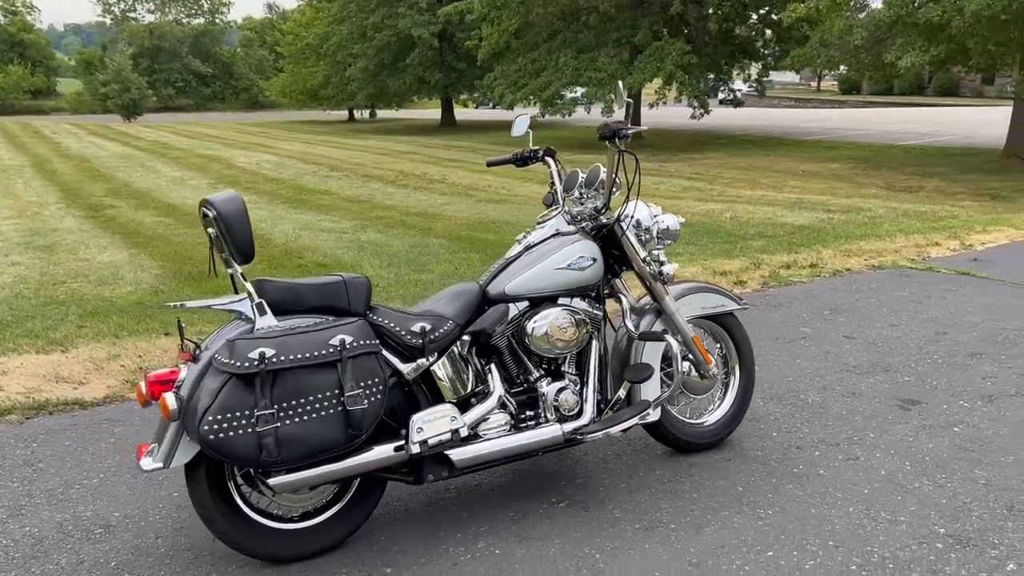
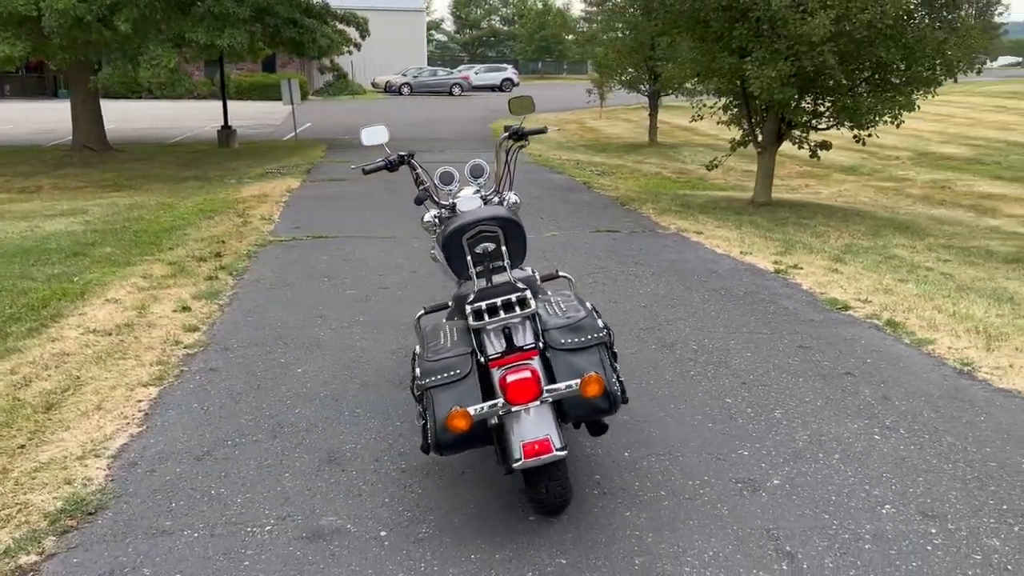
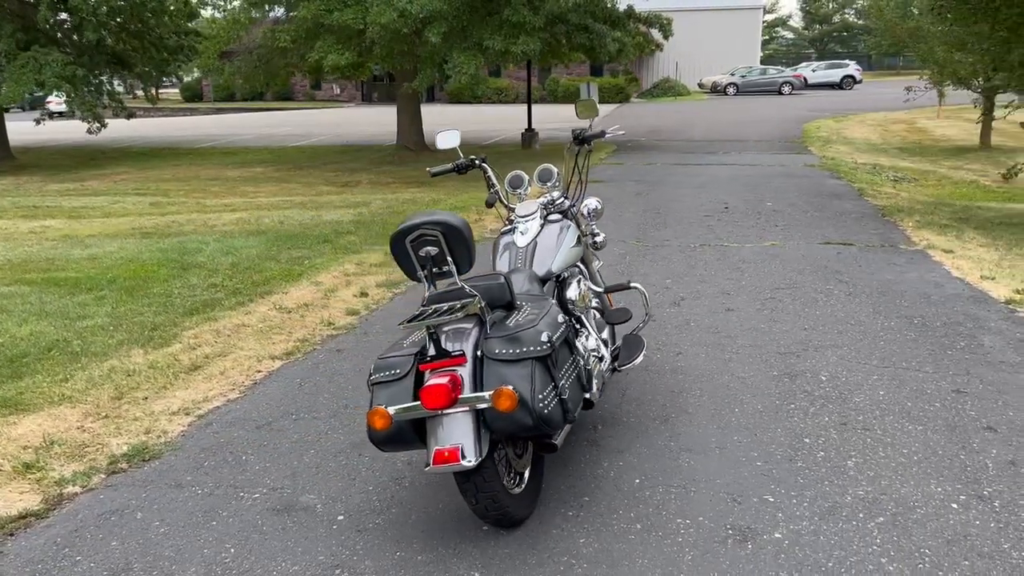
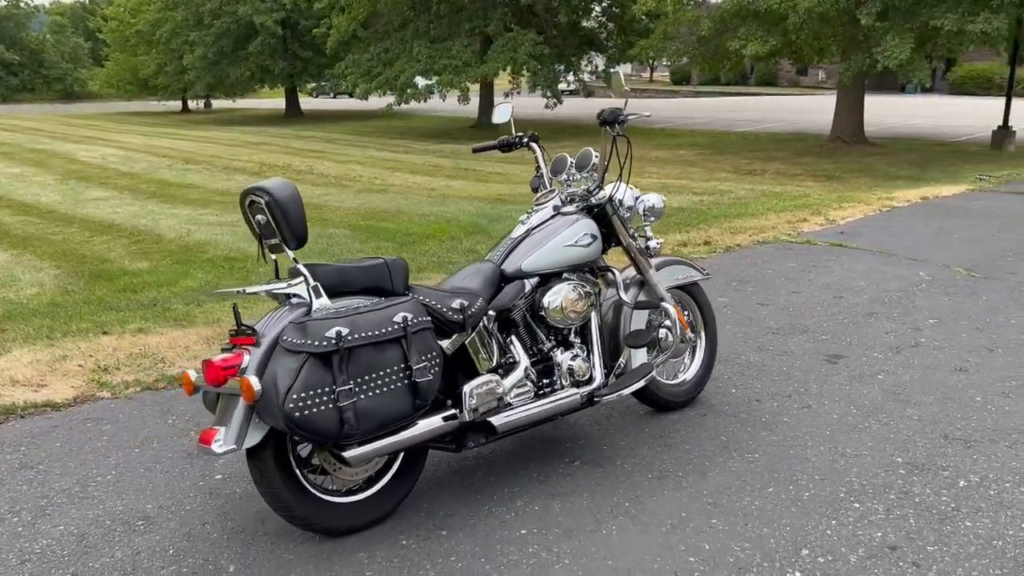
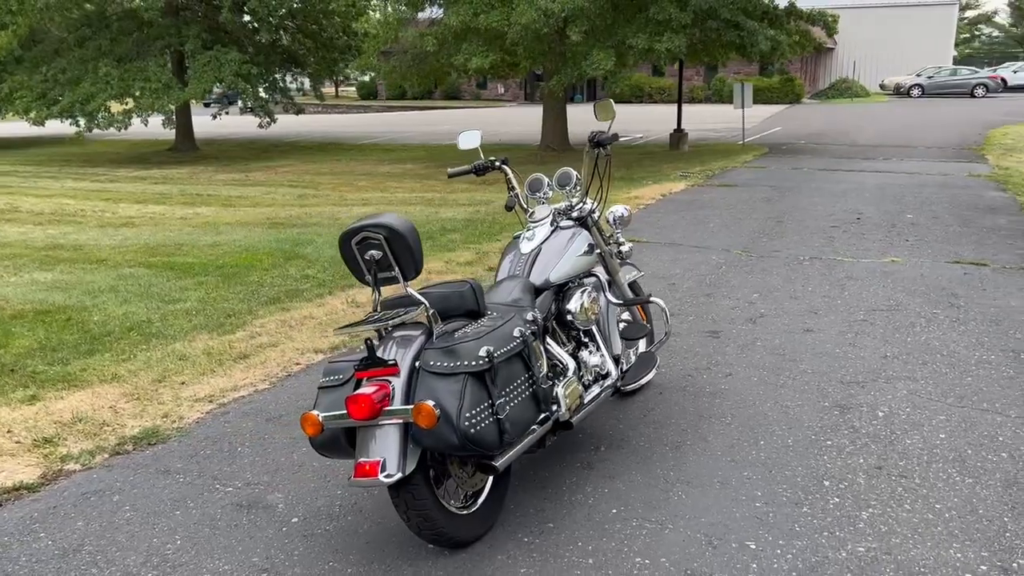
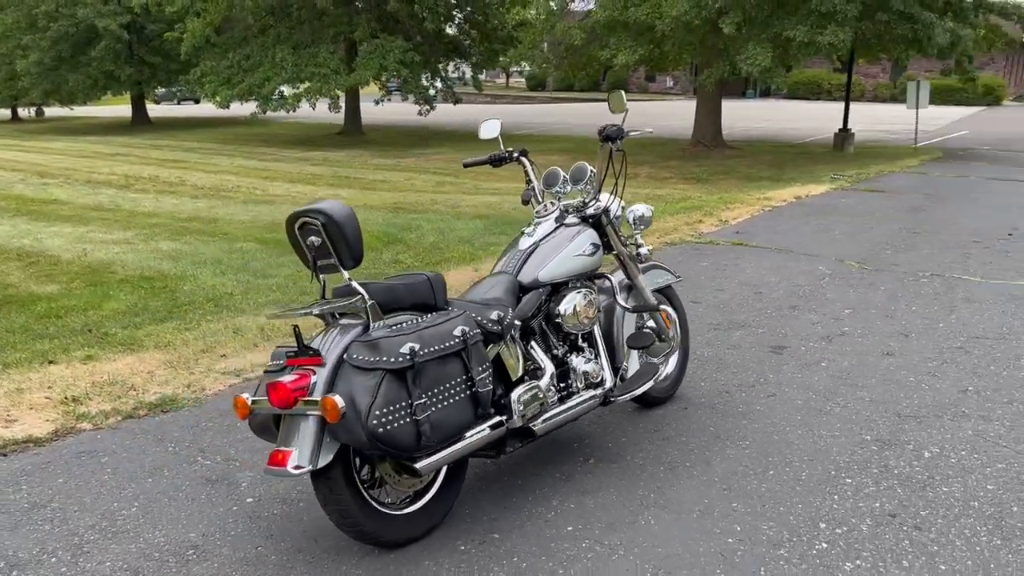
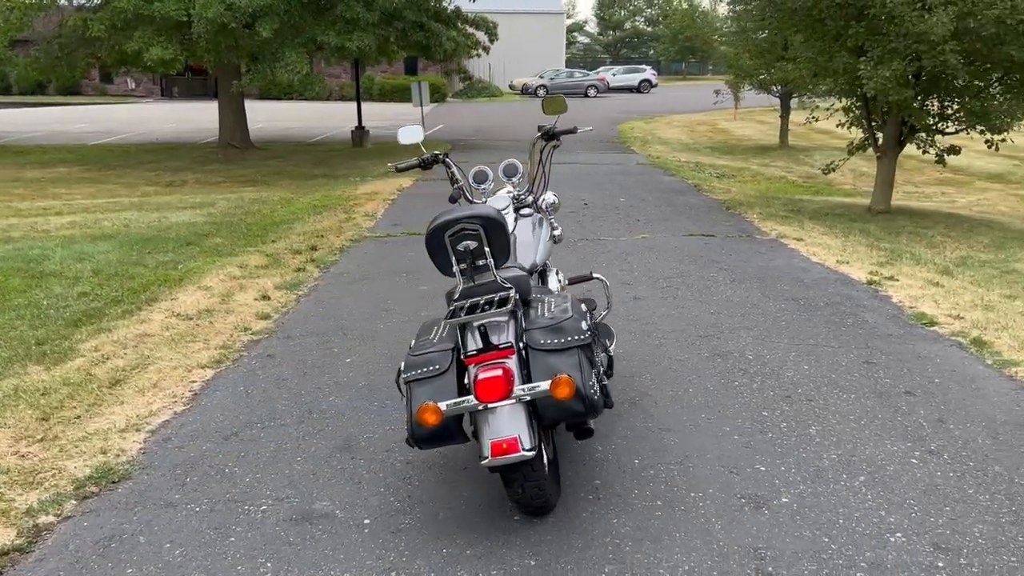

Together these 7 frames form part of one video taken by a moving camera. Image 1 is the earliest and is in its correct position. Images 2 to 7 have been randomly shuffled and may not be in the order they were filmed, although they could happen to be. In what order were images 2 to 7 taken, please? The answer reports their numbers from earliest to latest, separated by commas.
4, 6, 5, 3, 7, 2
